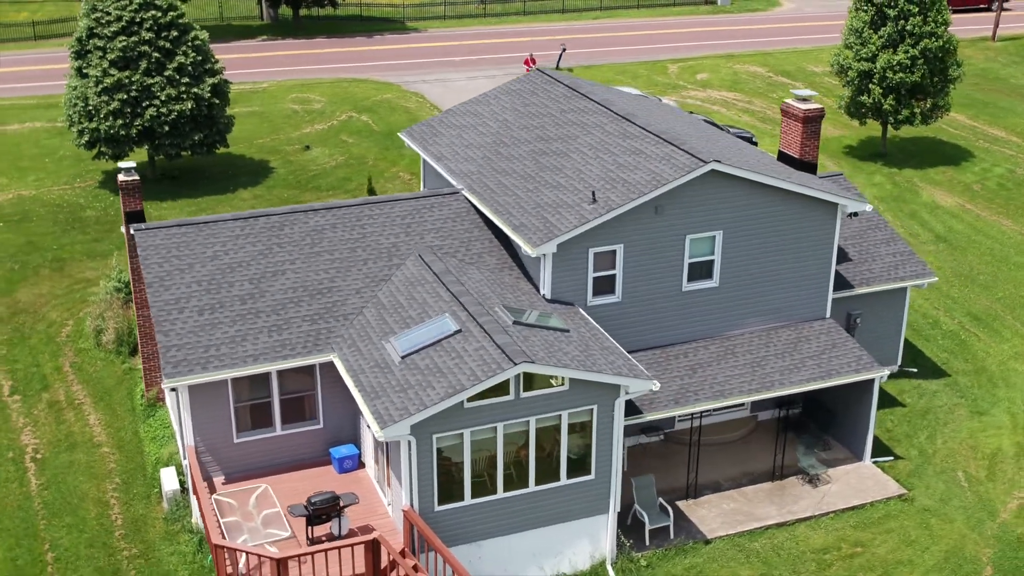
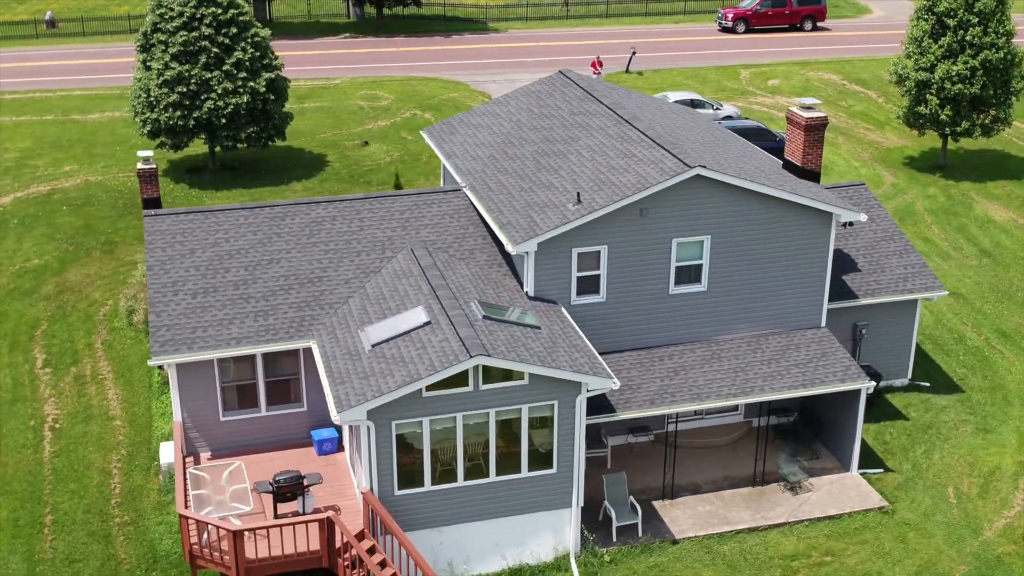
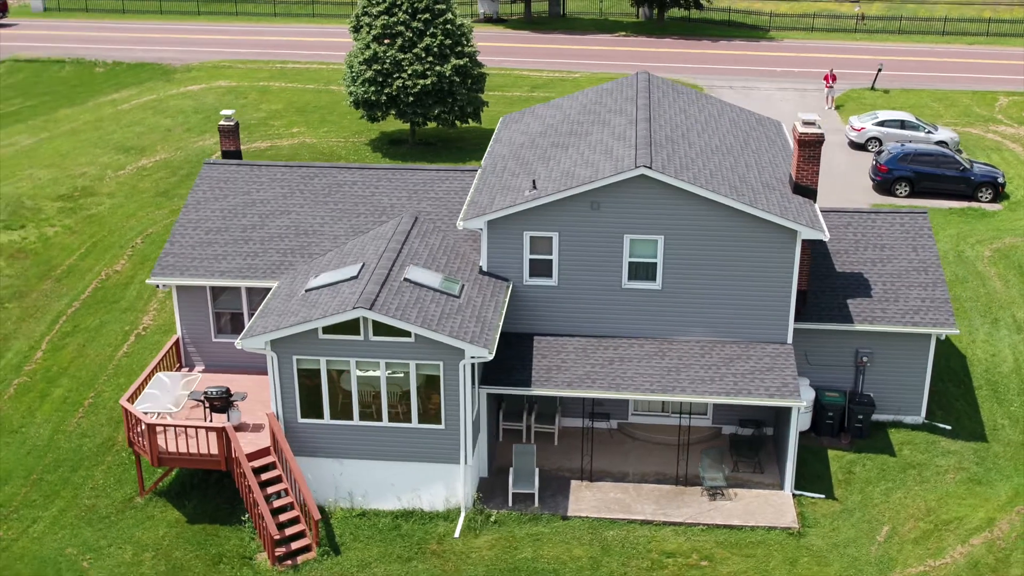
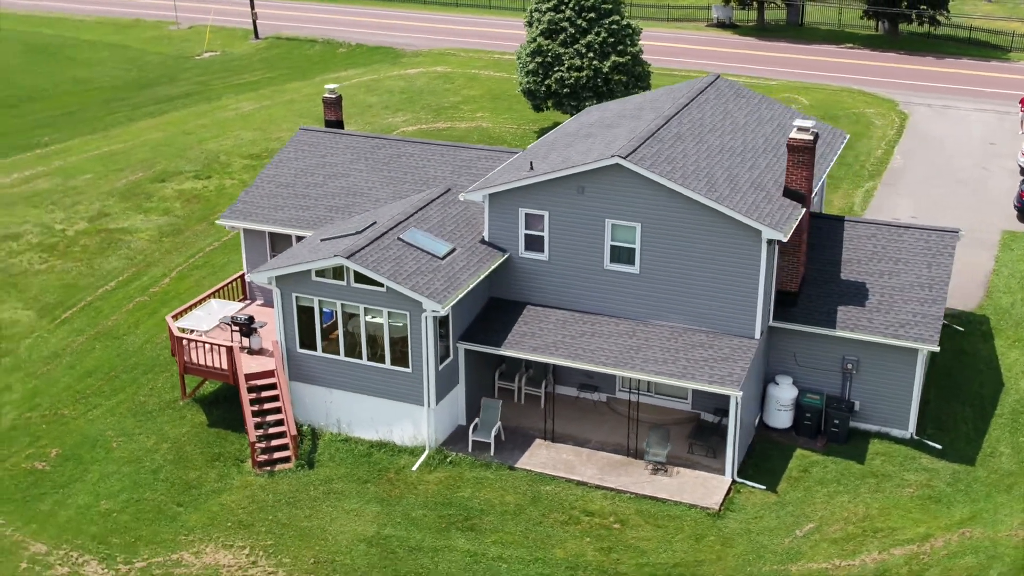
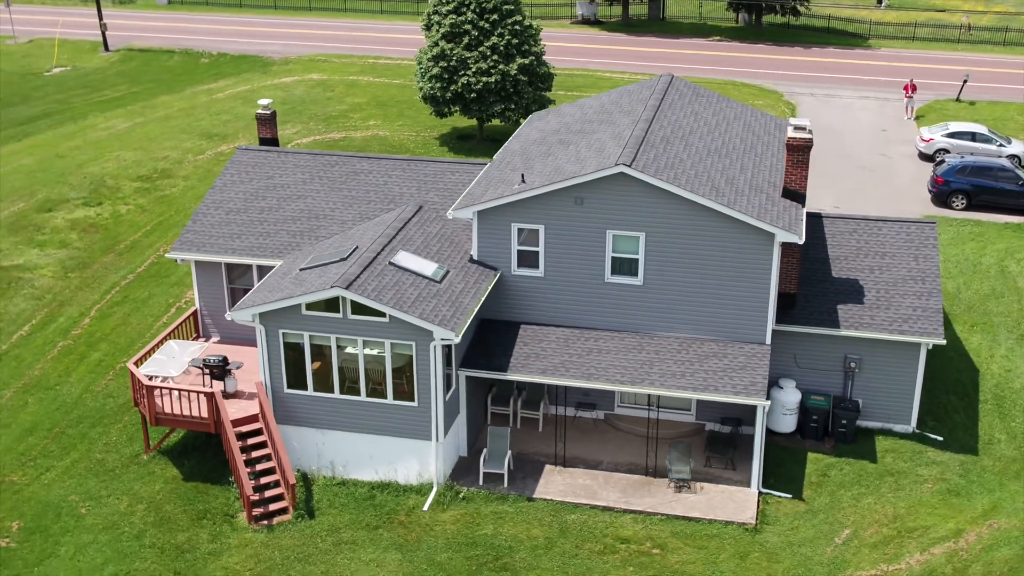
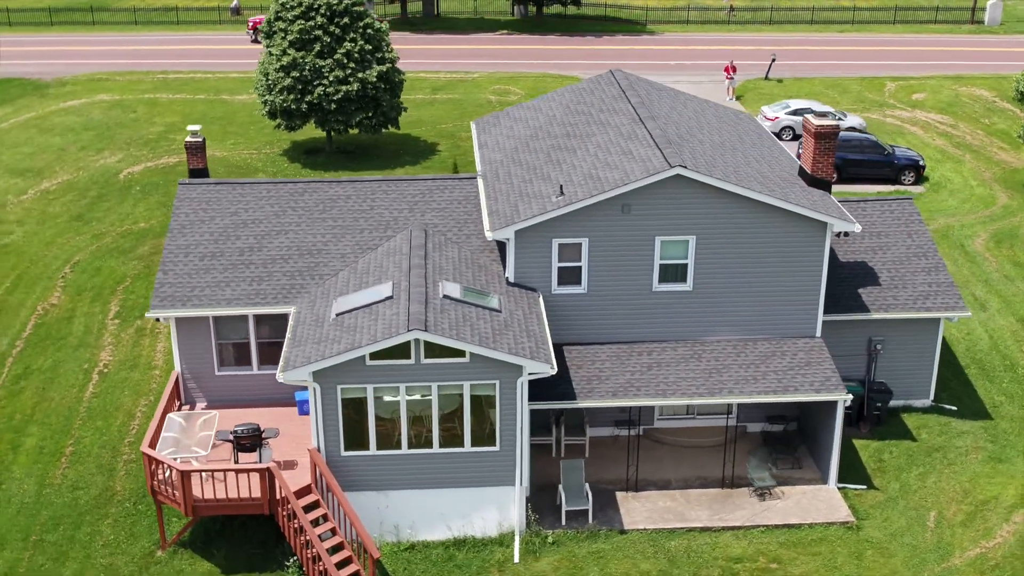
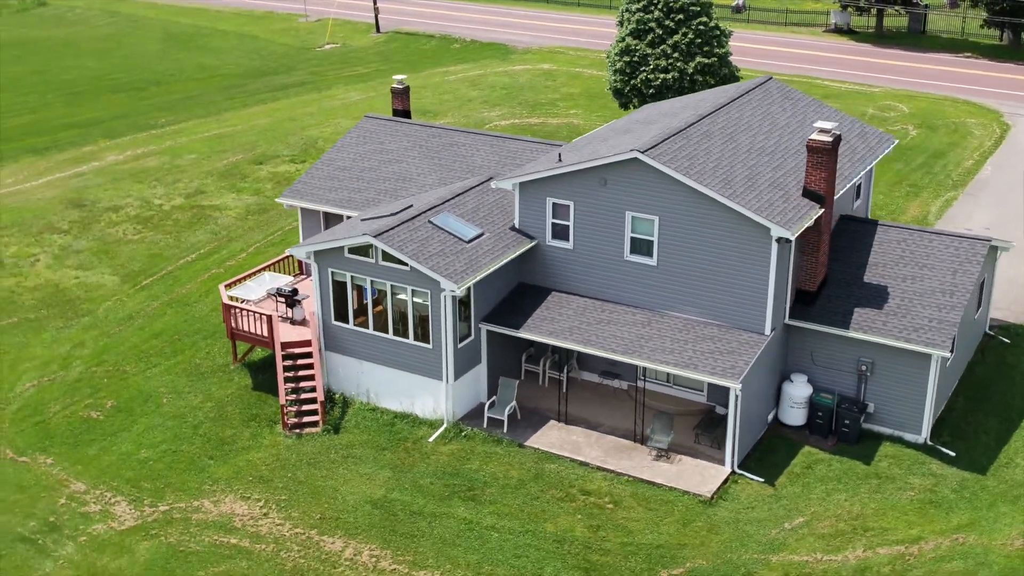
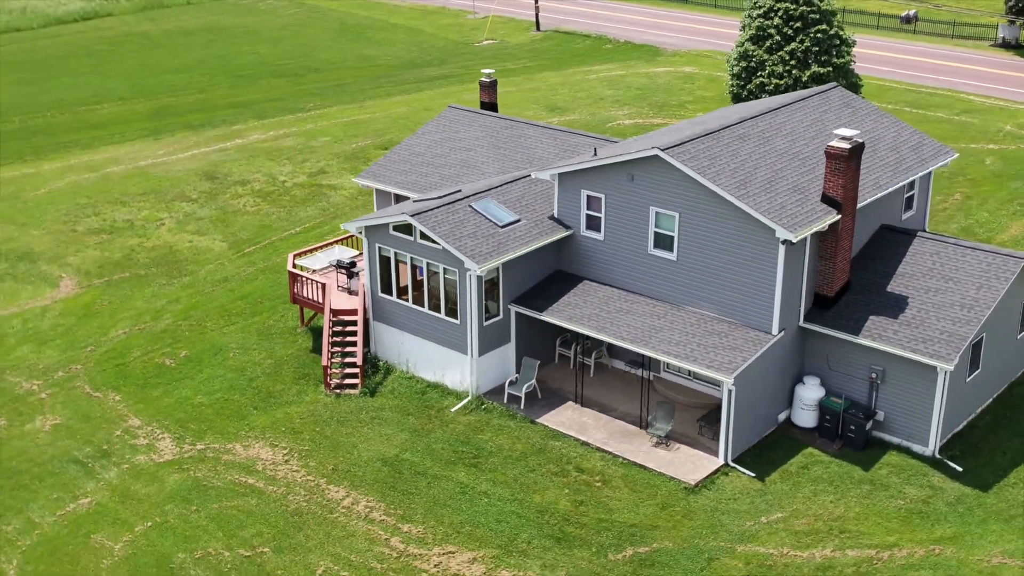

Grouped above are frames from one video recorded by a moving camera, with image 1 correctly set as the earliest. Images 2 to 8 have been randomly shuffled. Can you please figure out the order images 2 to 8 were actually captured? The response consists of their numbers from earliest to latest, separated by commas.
2, 6, 3, 5, 4, 7, 8
